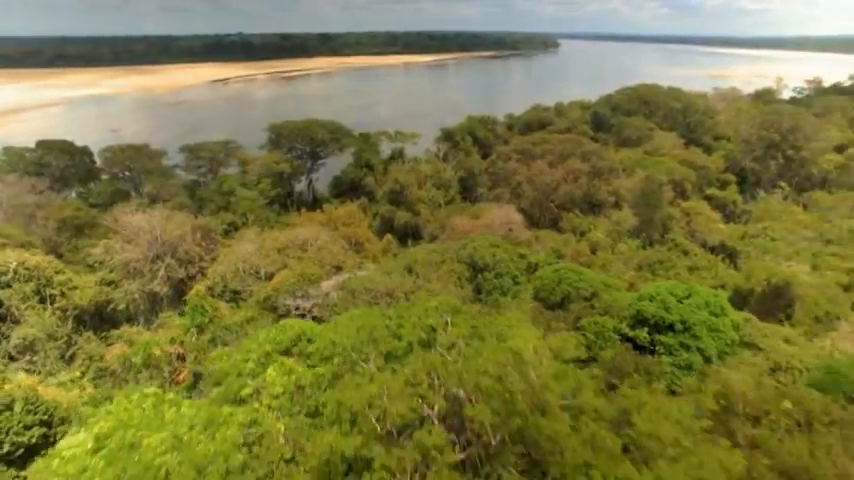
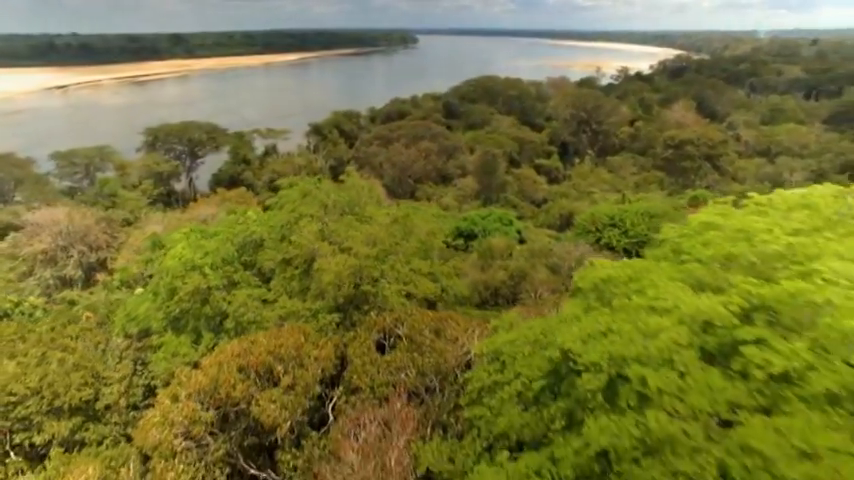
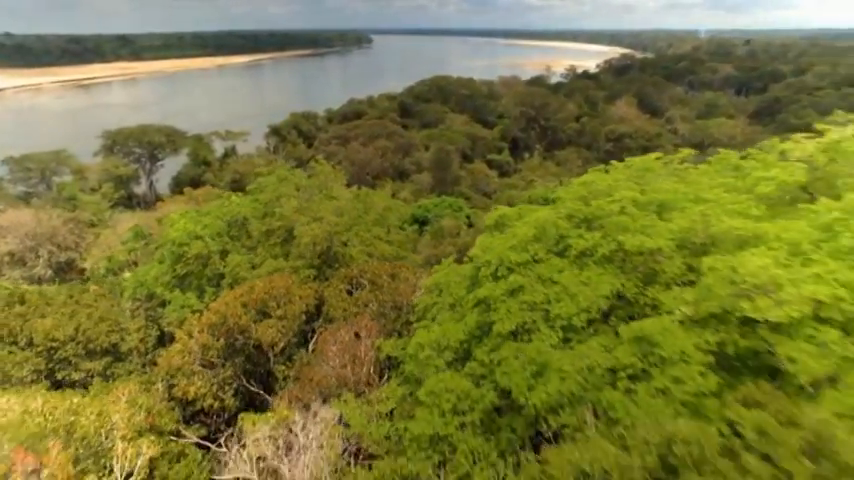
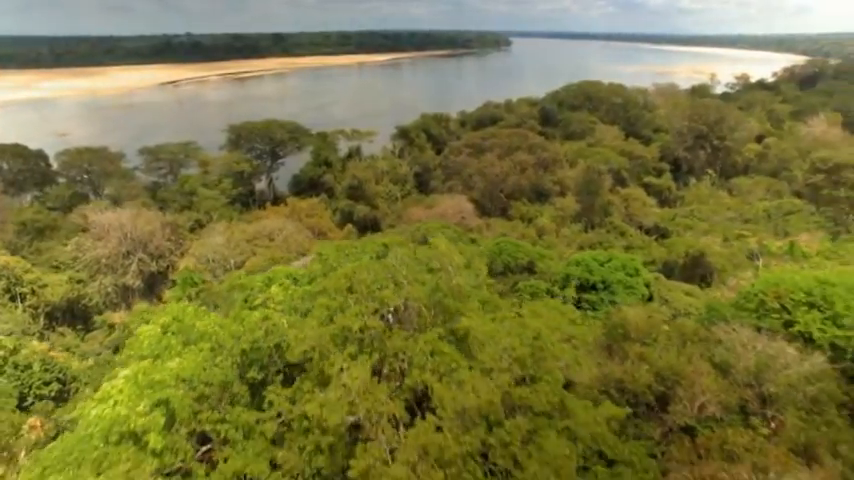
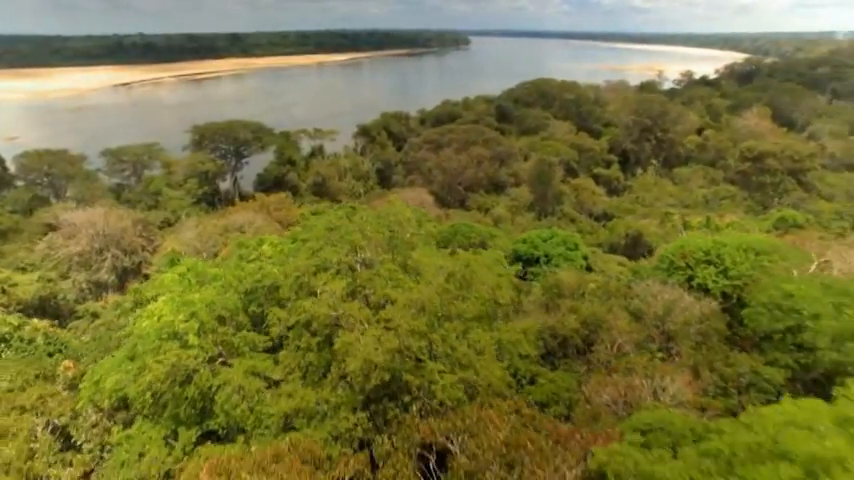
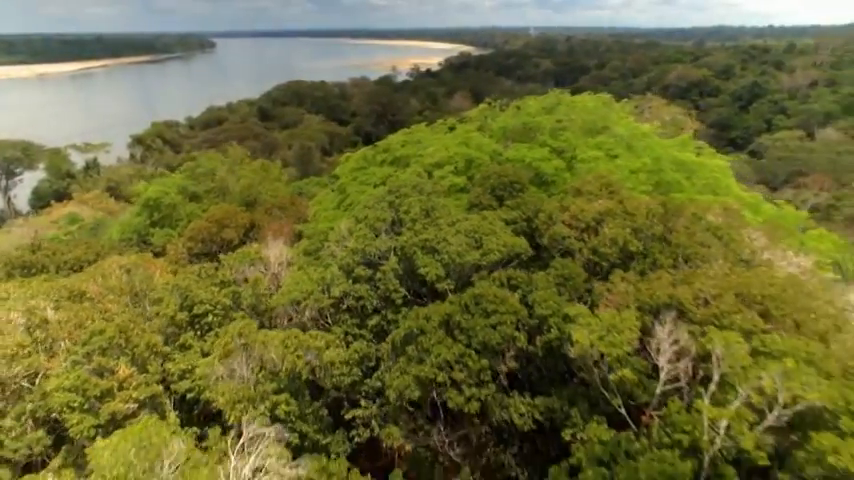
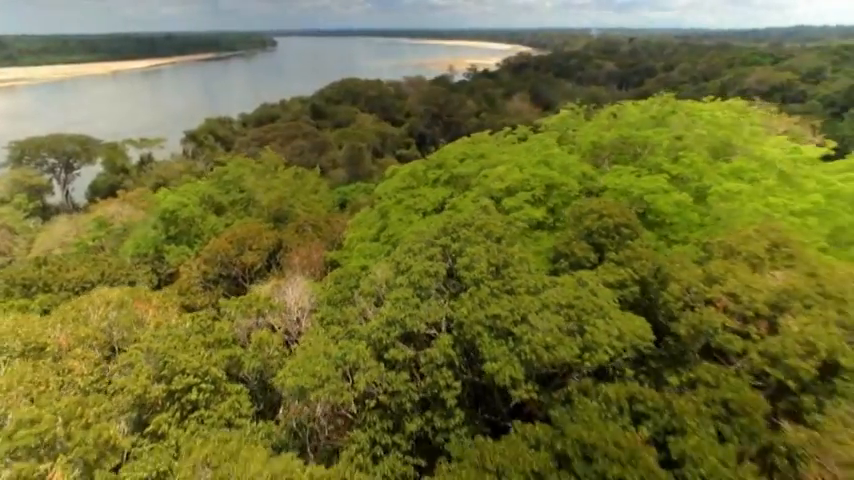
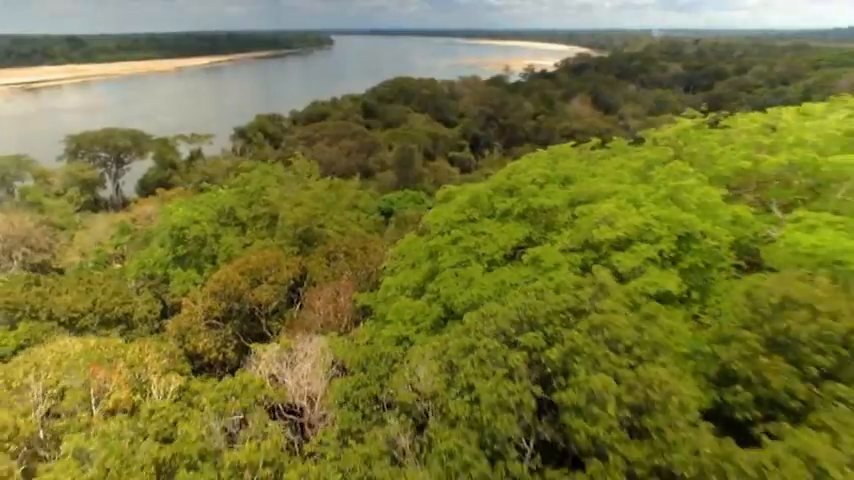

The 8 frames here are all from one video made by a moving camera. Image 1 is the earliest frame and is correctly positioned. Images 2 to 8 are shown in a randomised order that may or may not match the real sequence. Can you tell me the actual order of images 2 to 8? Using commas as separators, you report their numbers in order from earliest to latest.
4, 5, 2, 3, 8, 7, 6
